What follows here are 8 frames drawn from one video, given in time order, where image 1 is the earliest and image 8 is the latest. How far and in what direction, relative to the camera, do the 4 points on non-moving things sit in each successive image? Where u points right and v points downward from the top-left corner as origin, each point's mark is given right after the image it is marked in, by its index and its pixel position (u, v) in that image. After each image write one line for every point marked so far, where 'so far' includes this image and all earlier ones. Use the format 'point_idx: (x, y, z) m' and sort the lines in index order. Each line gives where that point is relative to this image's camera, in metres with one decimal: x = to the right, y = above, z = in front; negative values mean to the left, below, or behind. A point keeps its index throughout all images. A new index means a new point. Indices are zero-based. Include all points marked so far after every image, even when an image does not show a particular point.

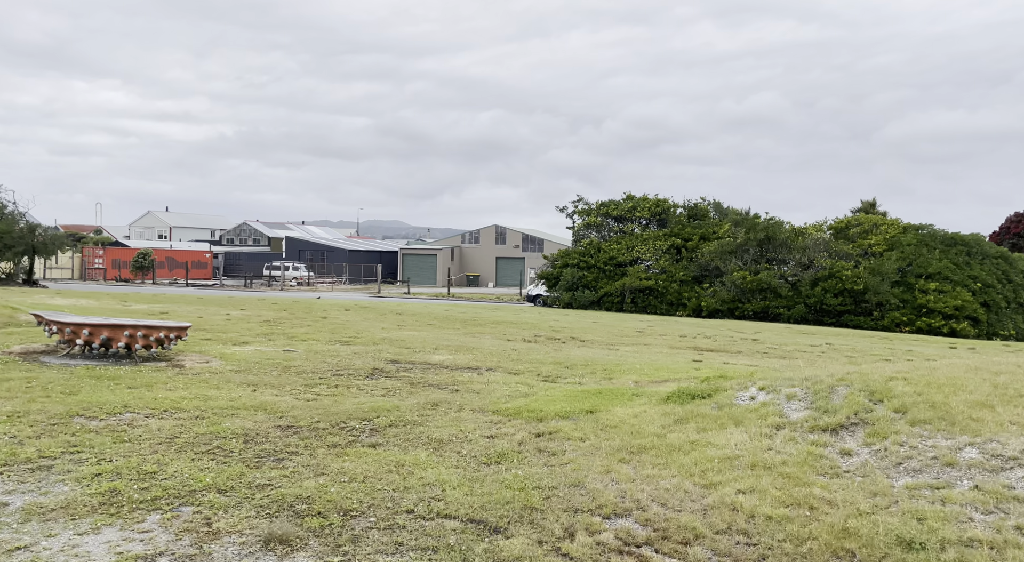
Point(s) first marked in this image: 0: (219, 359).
0: (-4.7, -1.3, +14.2) m
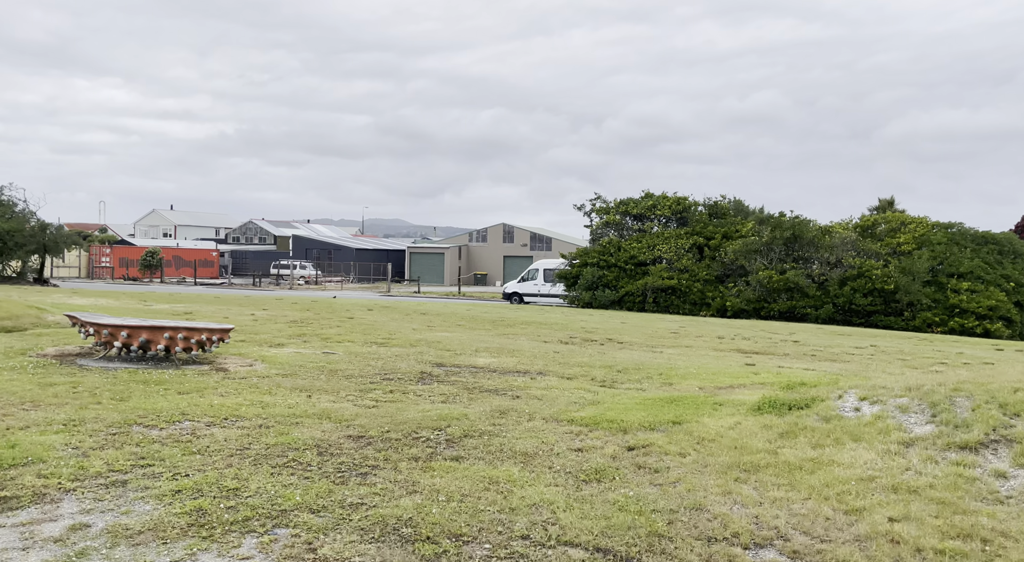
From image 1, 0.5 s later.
0: (-4.0, -1.3, +14.0) m
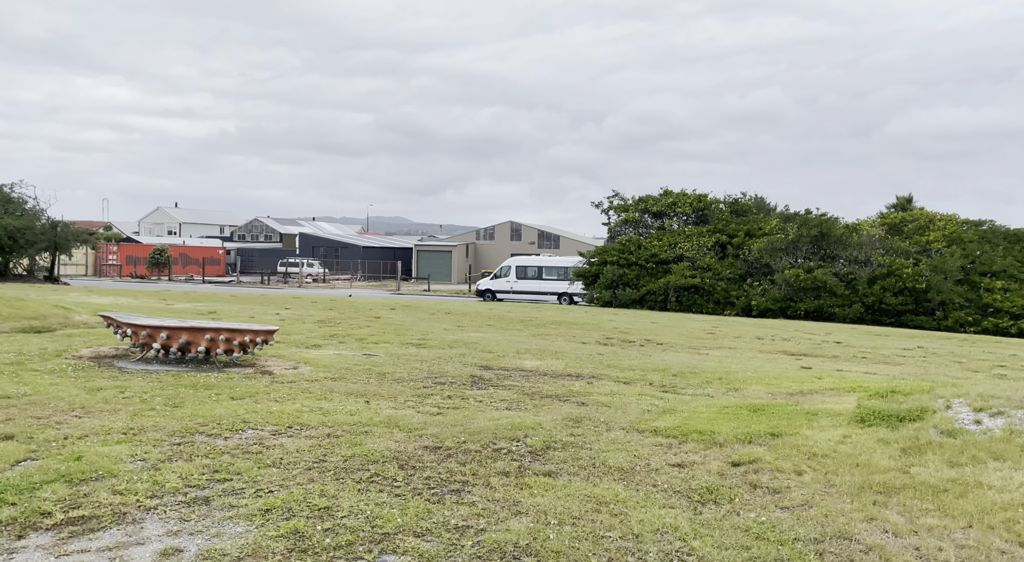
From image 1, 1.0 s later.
0: (-3.2, -1.3, +13.7) m
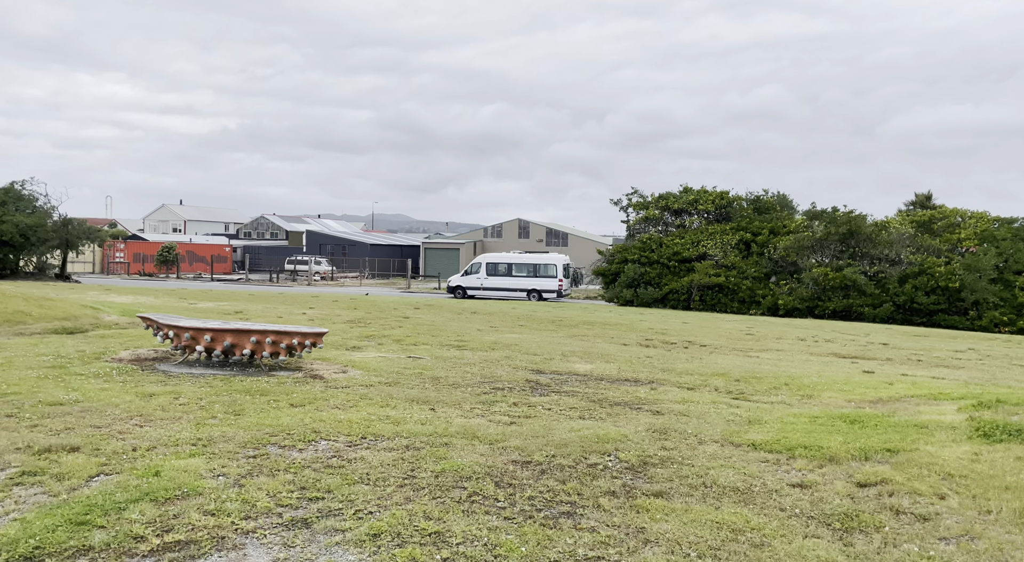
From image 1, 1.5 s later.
0: (-2.4, -1.3, +13.4) m
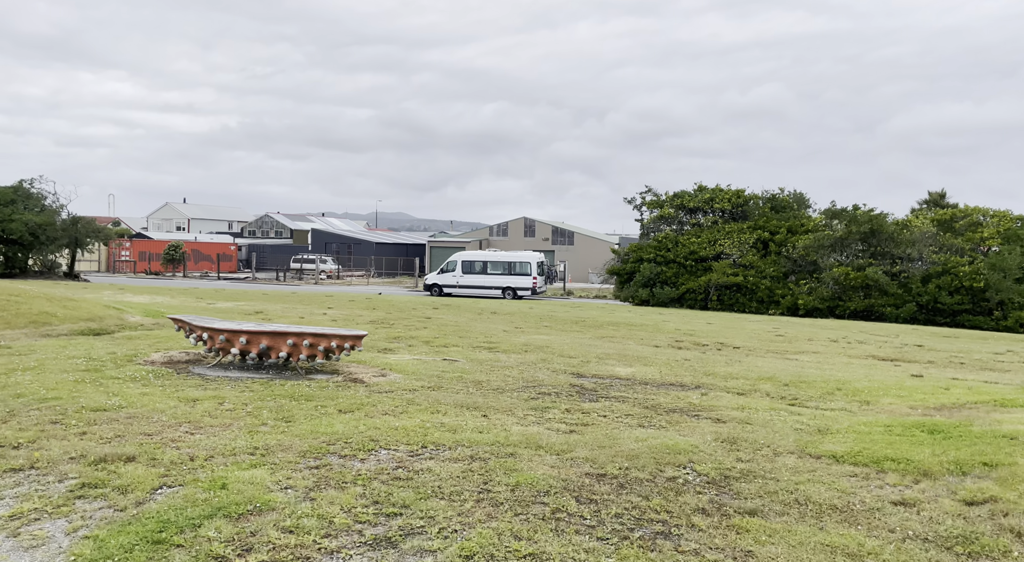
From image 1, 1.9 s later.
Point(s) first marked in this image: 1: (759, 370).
0: (-1.8, -1.4, +13.2) m
1: (+4.0, -1.4, +14.0) m
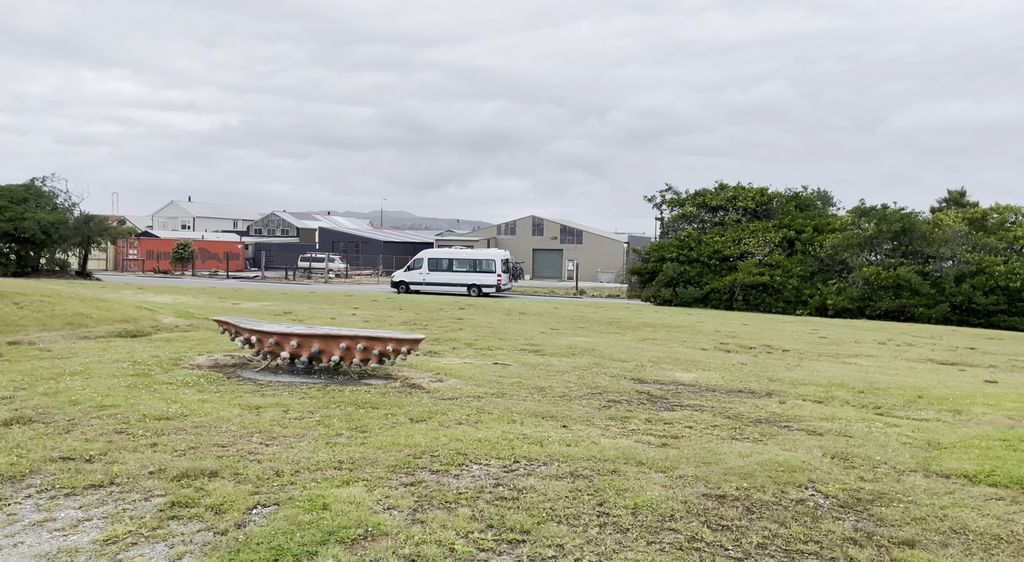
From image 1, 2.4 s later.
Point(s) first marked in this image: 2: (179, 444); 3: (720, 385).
0: (-0.9, -1.4, +12.8) m
1: (+4.9, -1.5, +13.6) m
2: (-2.9, -1.4, +7.6) m
3: (+3.0, -1.5, +12.2) m
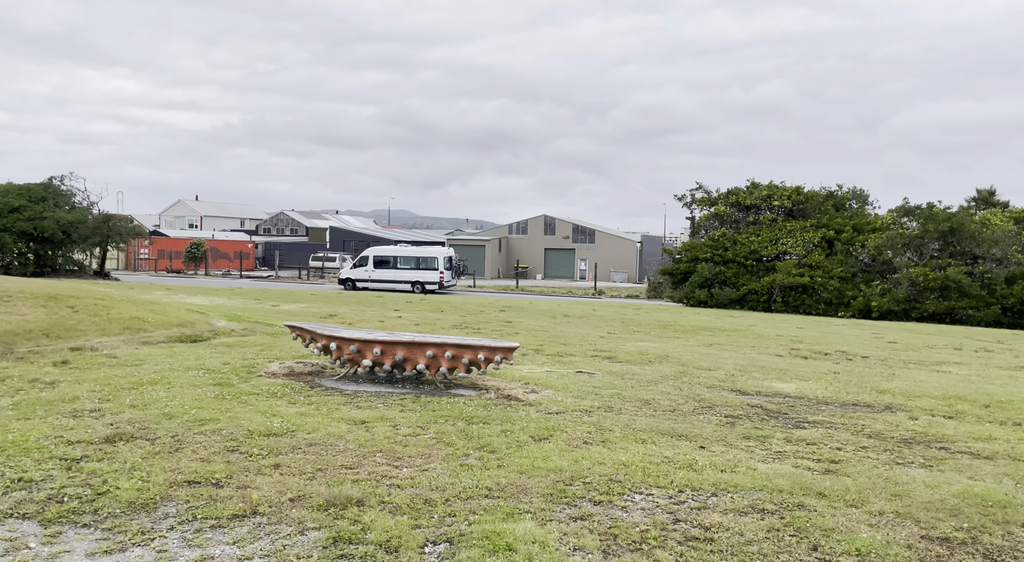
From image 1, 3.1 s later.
0: (+0.4, -1.5, +12.3) m
1: (+6.2, -1.6, +12.9) m
2: (-1.7, -1.5, +7.2) m
3: (+4.3, -1.6, +11.6) m
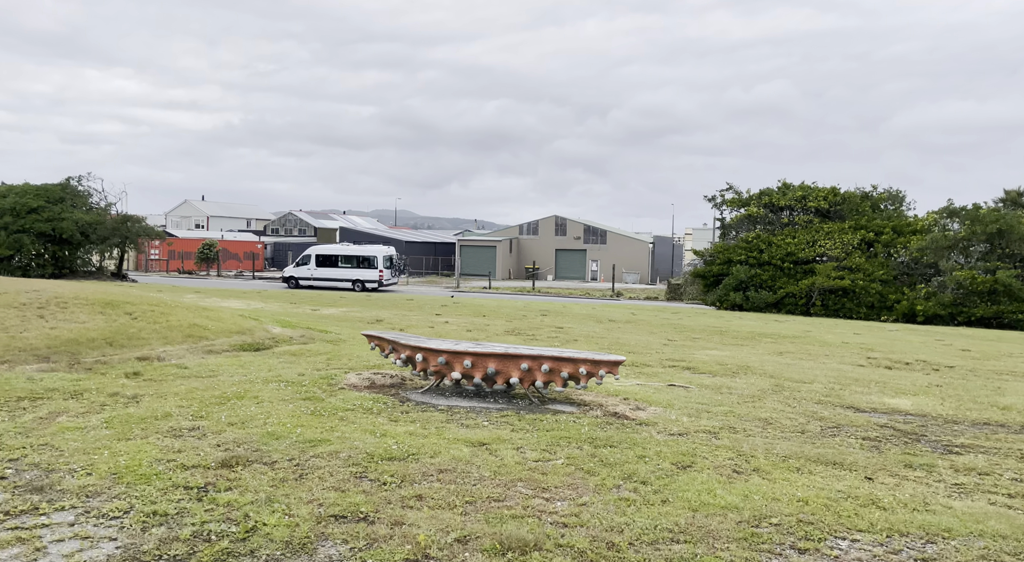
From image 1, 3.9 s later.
0: (+1.8, -1.7, +11.8) m
1: (+7.6, -1.7, +12.3) m
2: (-0.5, -1.7, +6.7) m
3: (+5.6, -1.7, +11.0) m
